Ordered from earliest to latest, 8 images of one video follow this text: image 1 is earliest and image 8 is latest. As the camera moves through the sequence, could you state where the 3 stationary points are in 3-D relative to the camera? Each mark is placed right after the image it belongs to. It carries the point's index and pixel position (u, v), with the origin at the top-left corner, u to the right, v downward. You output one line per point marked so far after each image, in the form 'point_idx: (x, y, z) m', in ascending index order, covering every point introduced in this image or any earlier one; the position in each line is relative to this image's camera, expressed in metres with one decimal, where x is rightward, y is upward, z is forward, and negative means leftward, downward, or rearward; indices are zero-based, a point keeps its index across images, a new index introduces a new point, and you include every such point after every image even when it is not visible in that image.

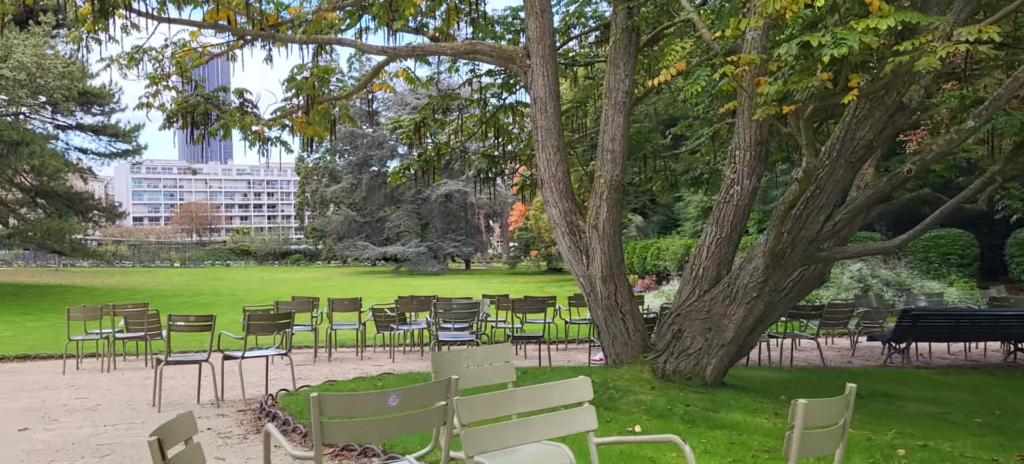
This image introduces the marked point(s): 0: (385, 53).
0: (-1.4, +2.0, +9.2) m
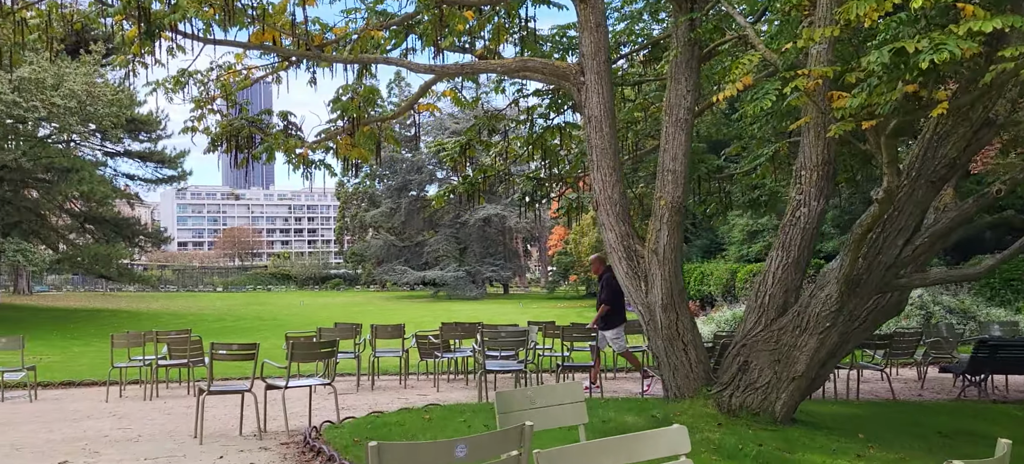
0: (-0.8, +1.7, +9.0) m
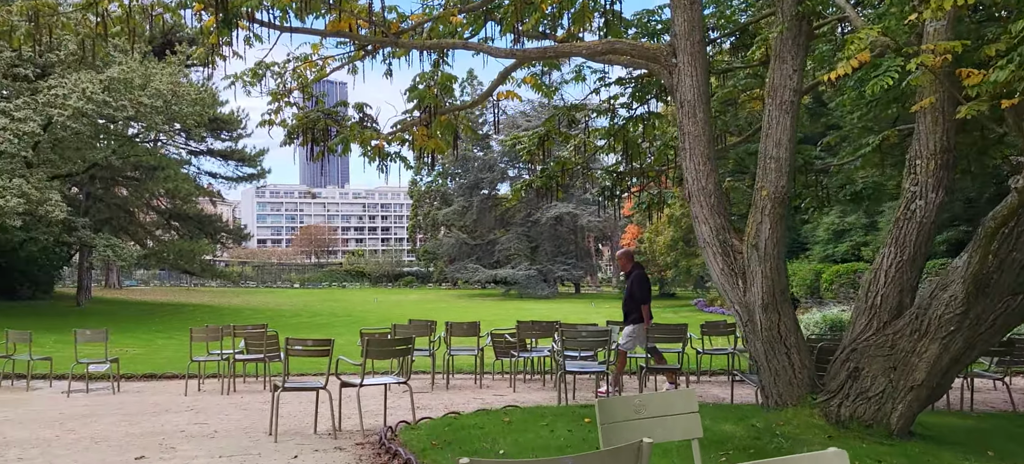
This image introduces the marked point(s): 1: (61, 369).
0: (0.0, +1.8, +8.6) m
1: (-7.9, -2.4, +15.1) m
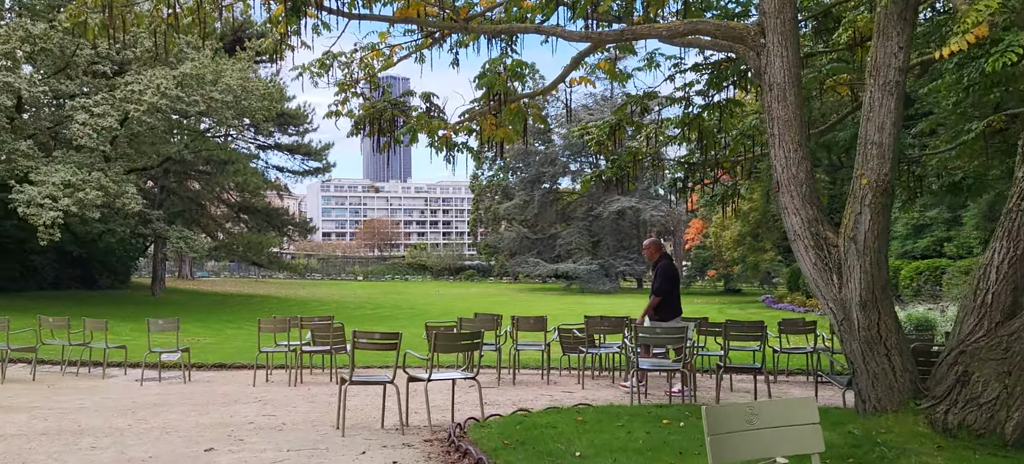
0: (+0.7, +1.9, +8.3) m
1: (-6.7, -2.2, +15.3) m
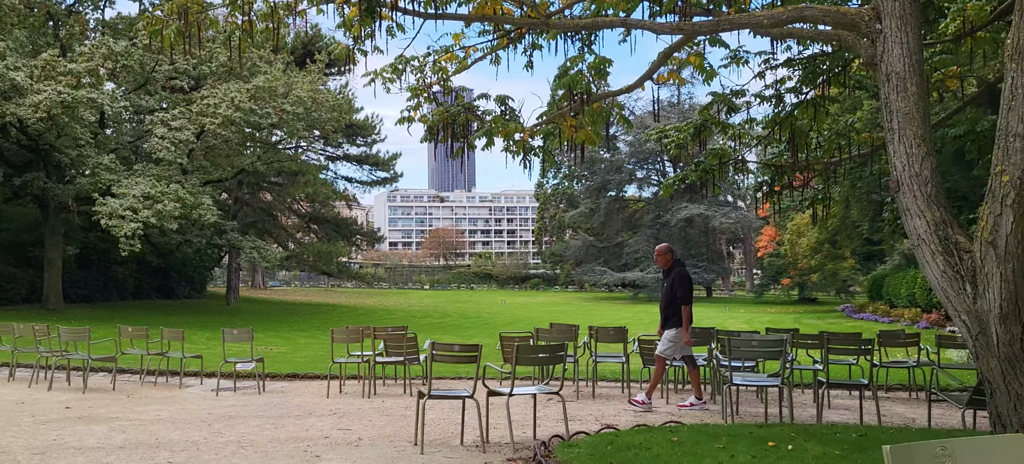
0: (+1.5, +1.8, +7.8) m
1: (-5.4, -2.4, +15.3) m
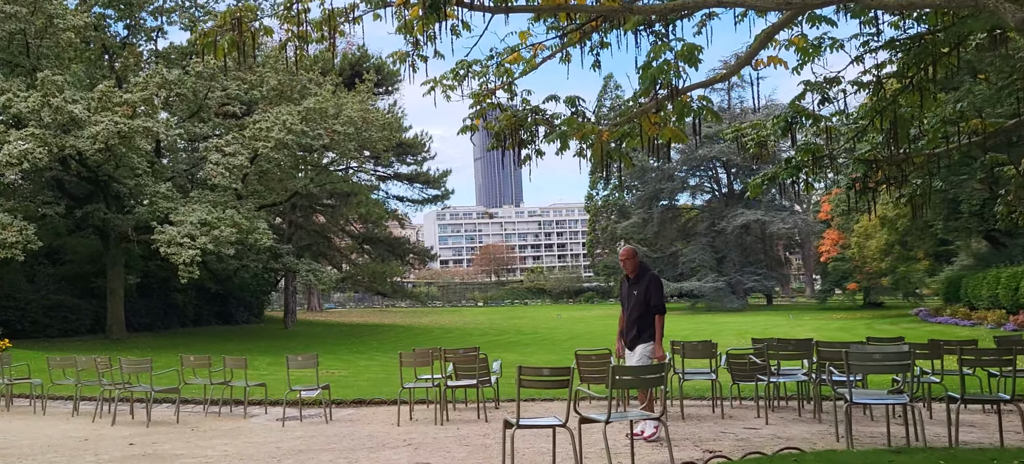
0: (+2.2, +1.8, +6.9) m
1: (-4.1, -2.8, +14.8) m
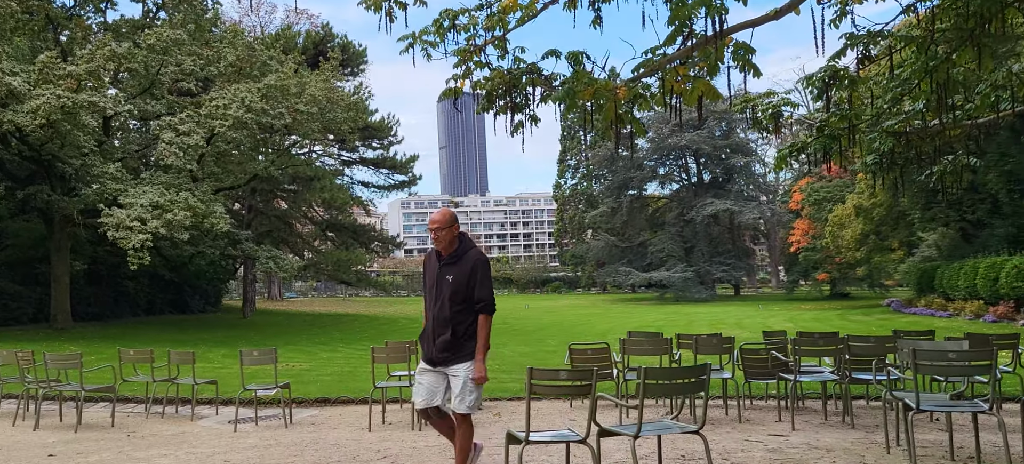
0: (+2.2, +2.0, +5.6) m
1: (-4.4, -2.5, +13.2) m
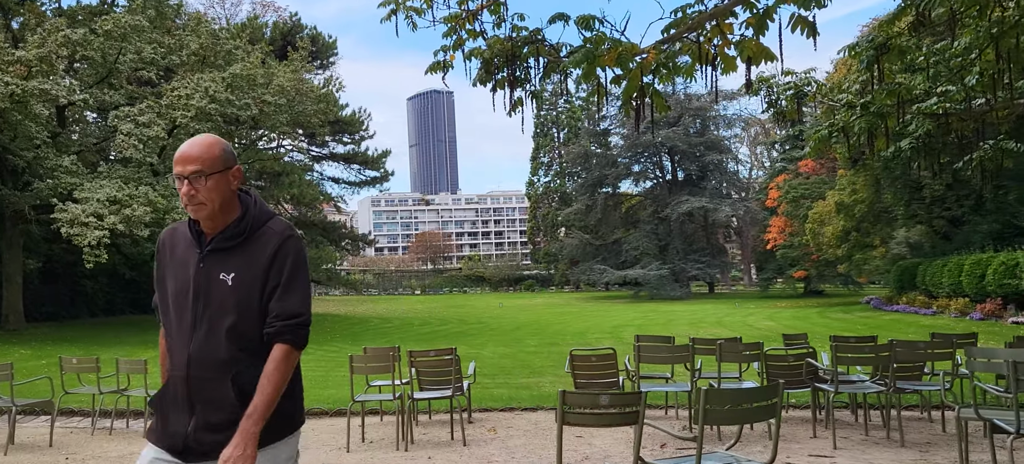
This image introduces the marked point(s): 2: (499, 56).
0: (+2.4, +2.1, +4.4) m
1: (-4.5, -2.4, +11.9) m
2: (-0.2, +1.6, +8.0) m
